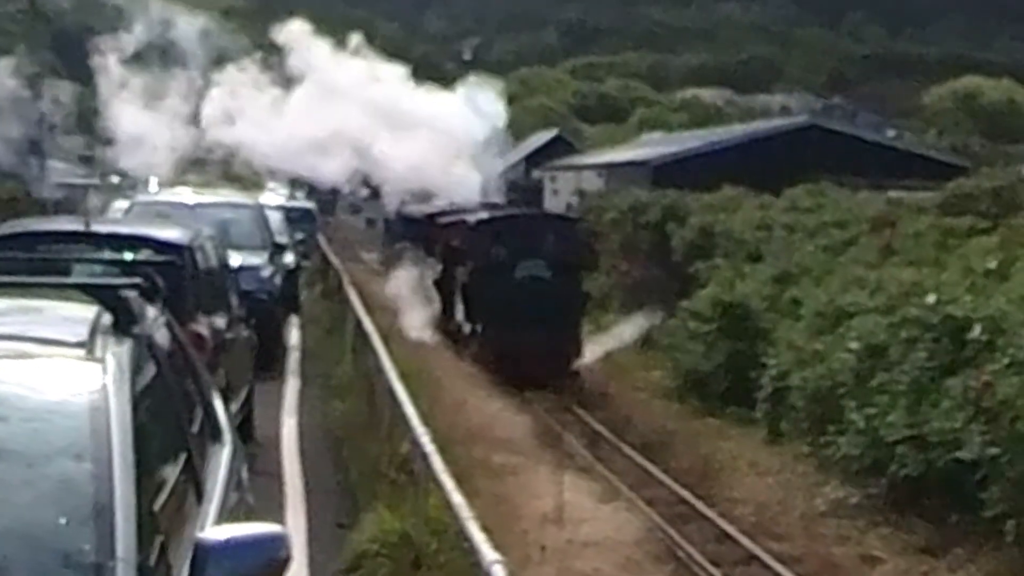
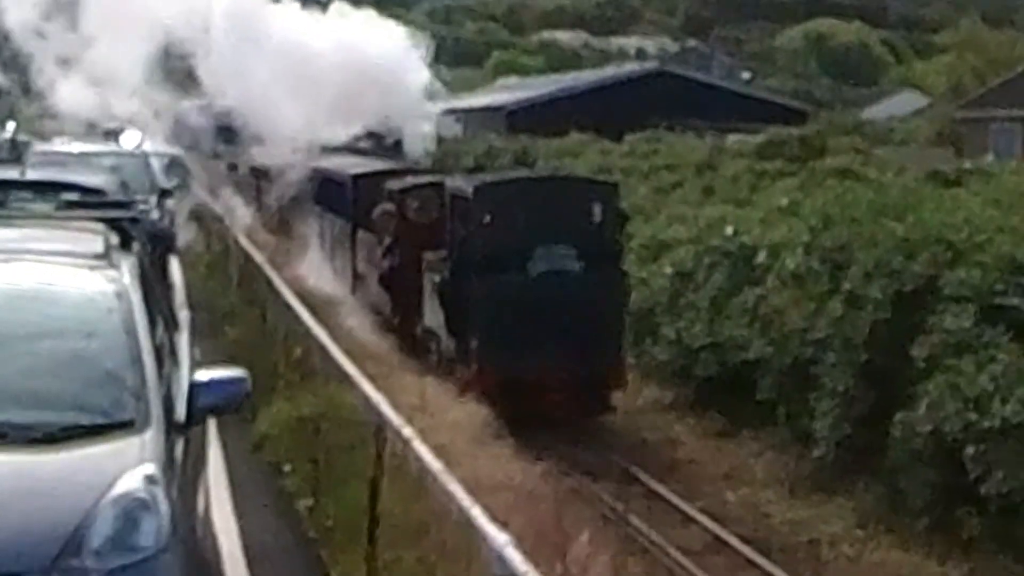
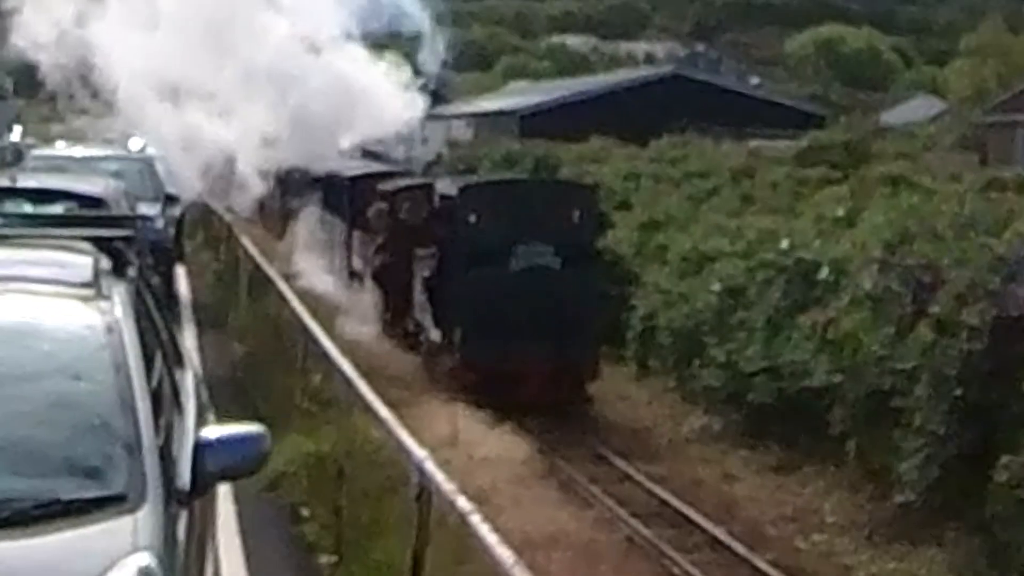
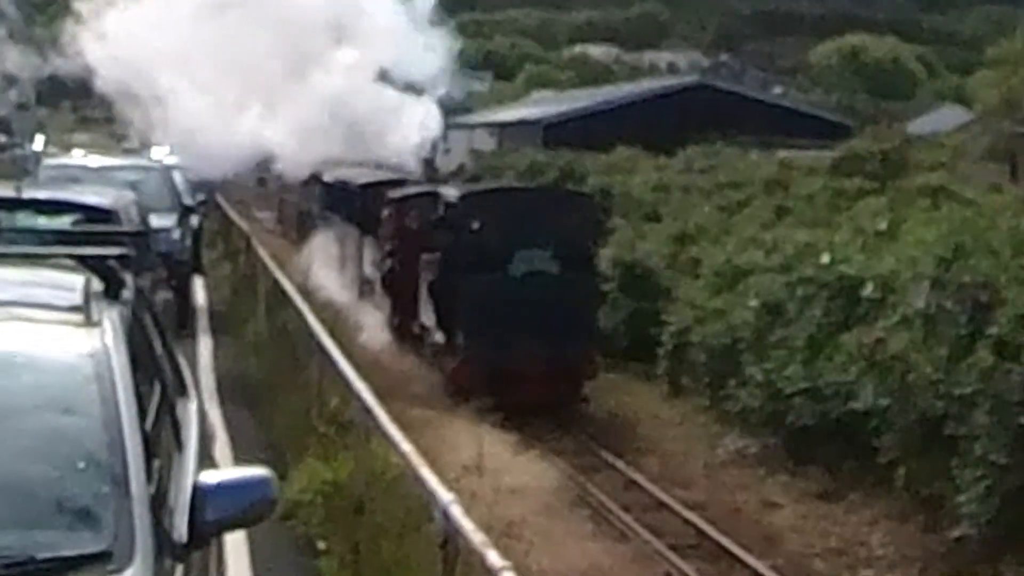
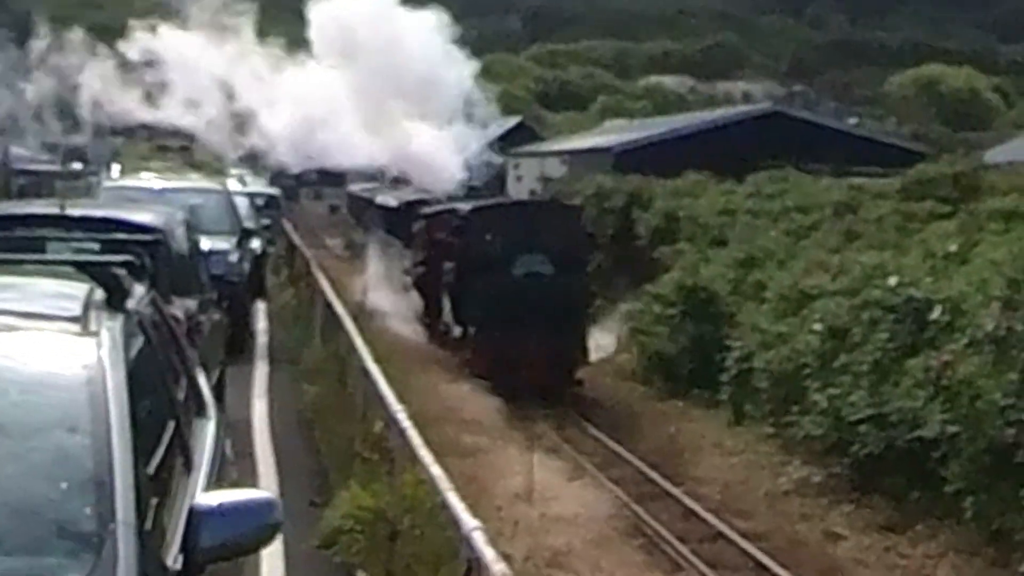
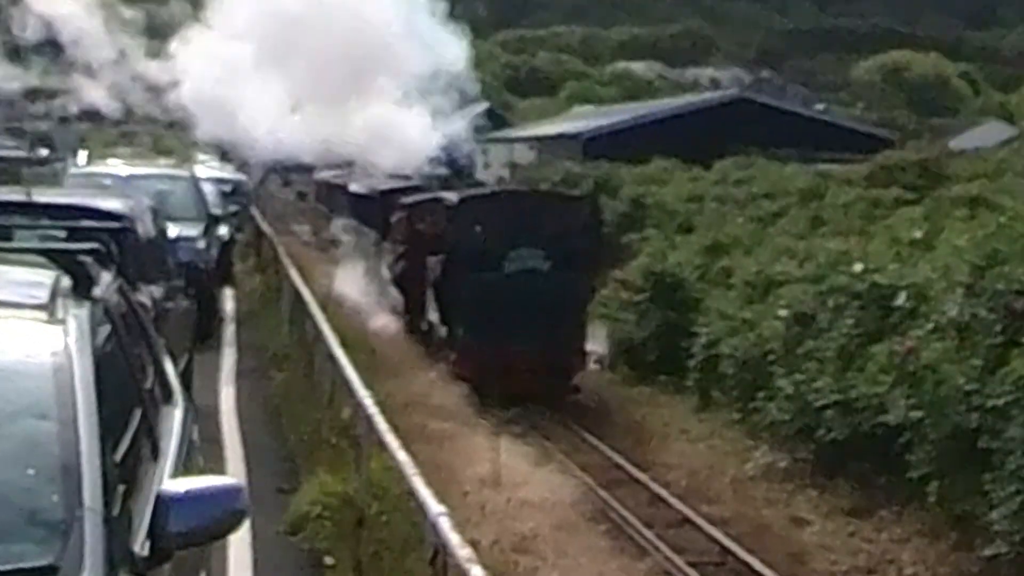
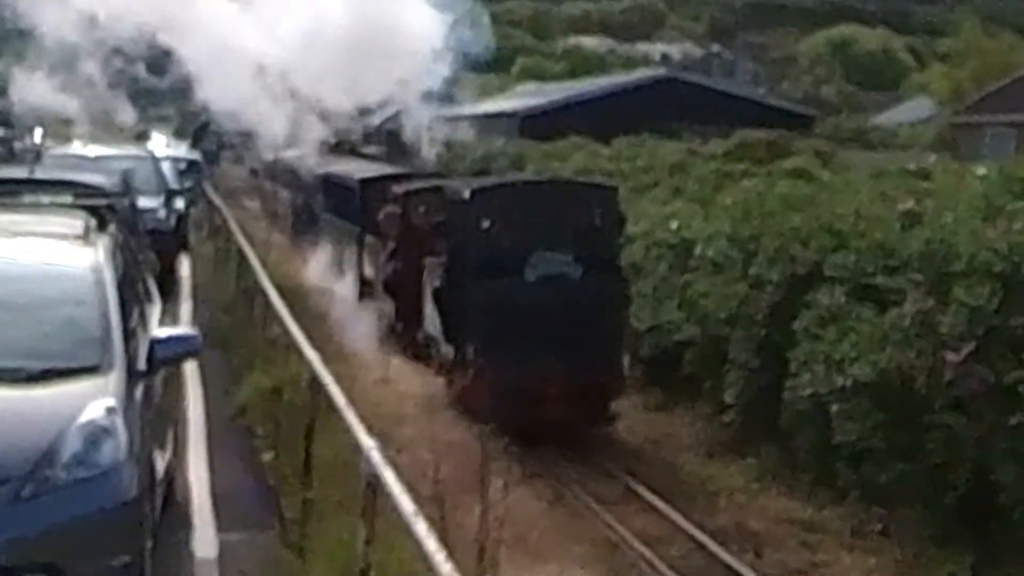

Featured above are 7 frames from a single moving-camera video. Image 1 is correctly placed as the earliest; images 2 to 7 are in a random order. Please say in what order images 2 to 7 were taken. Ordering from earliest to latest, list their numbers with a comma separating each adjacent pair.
5, 6, 4, 3, 2, 7
